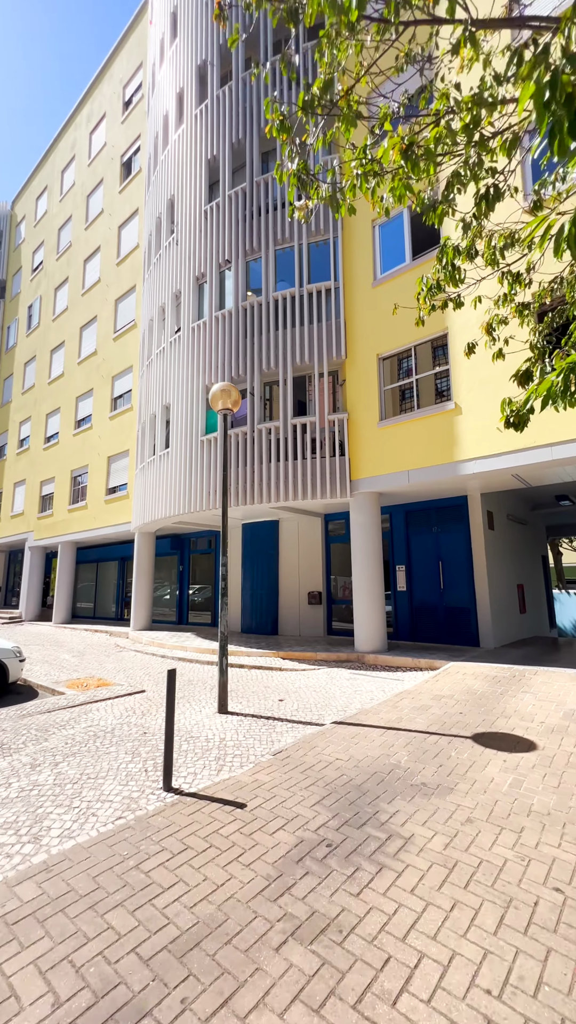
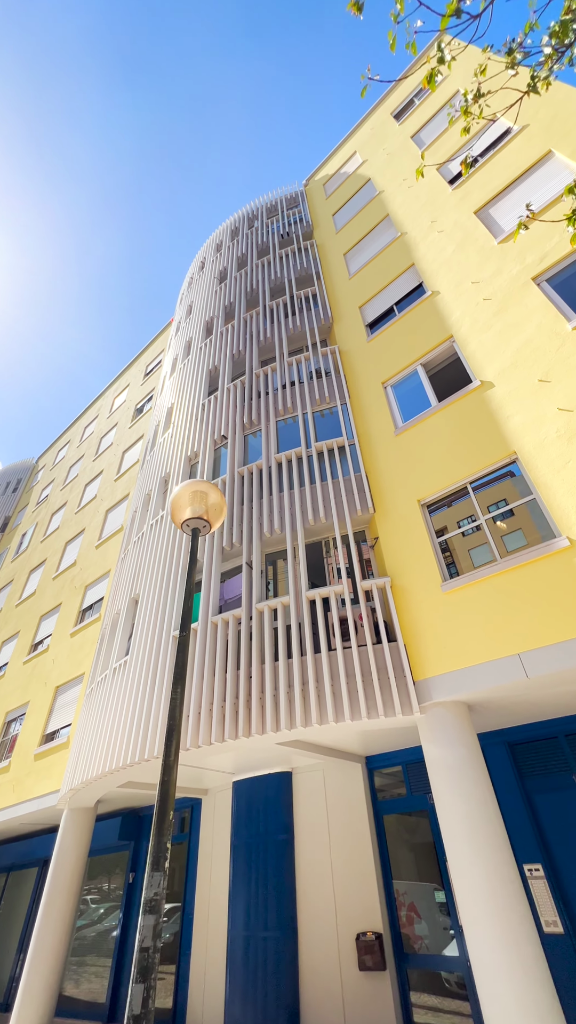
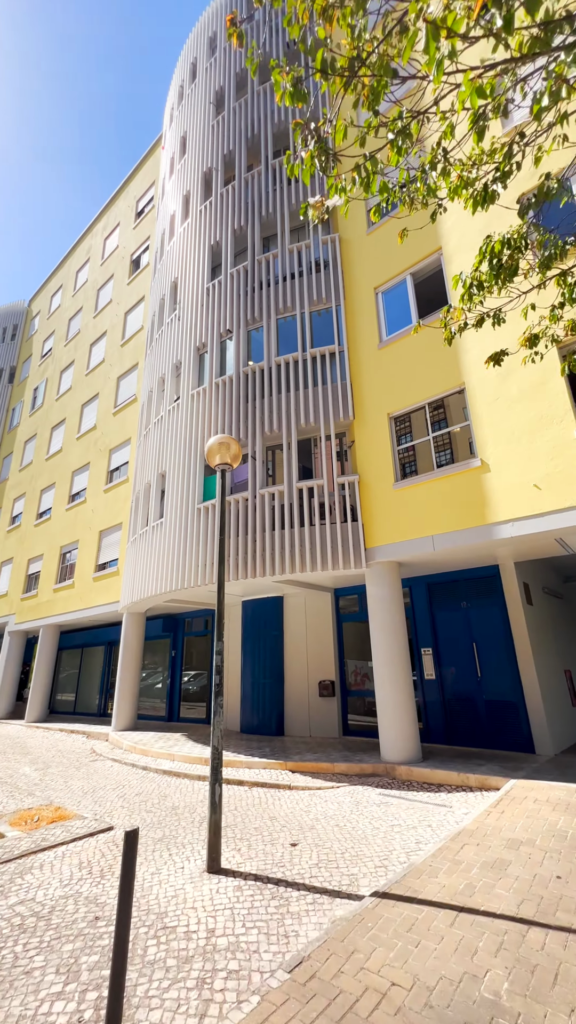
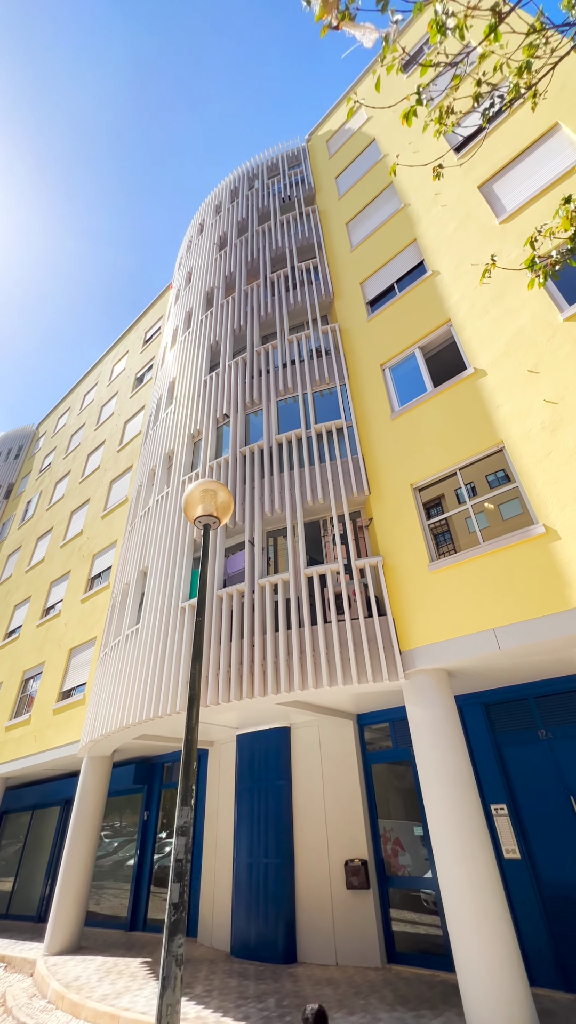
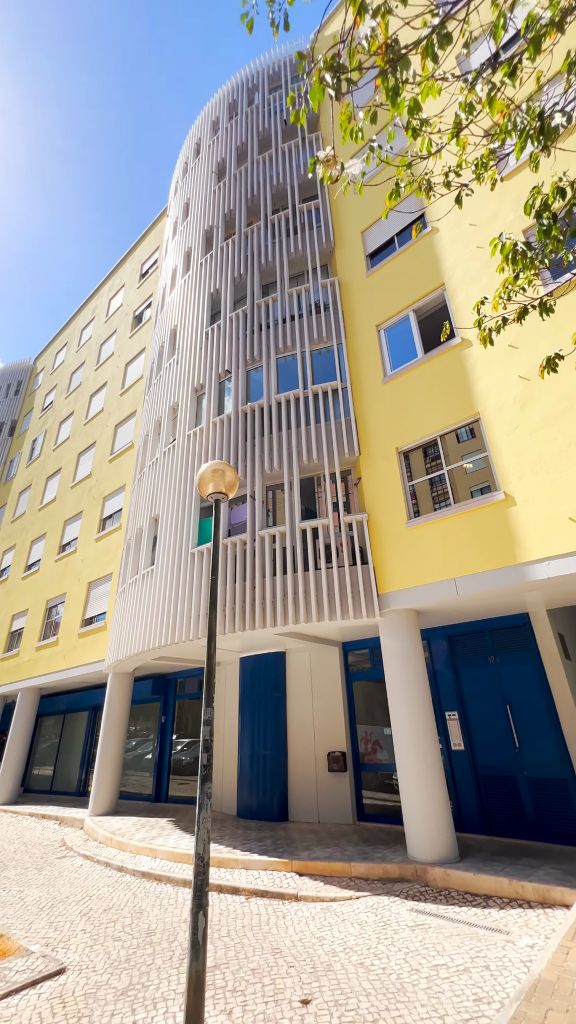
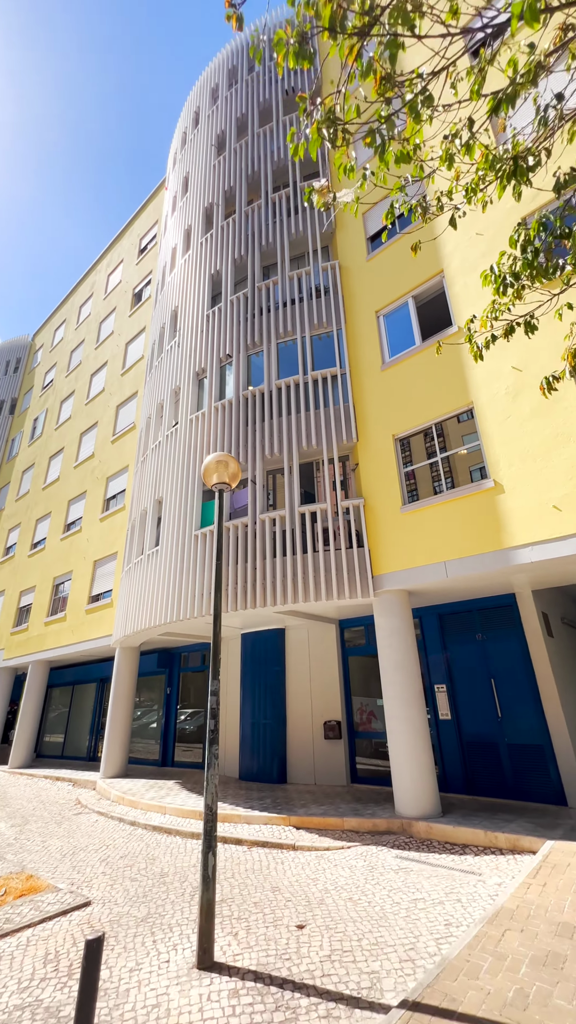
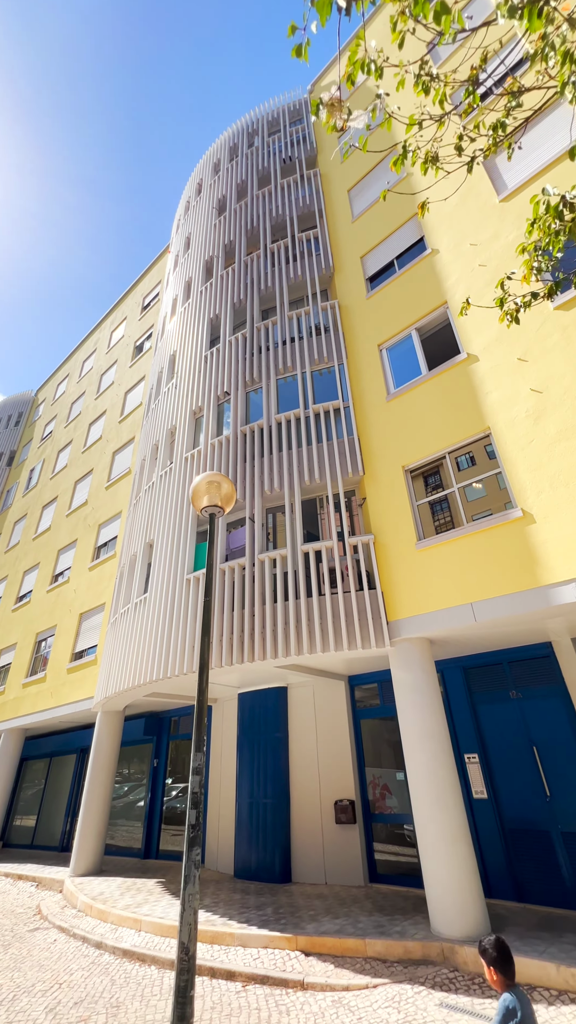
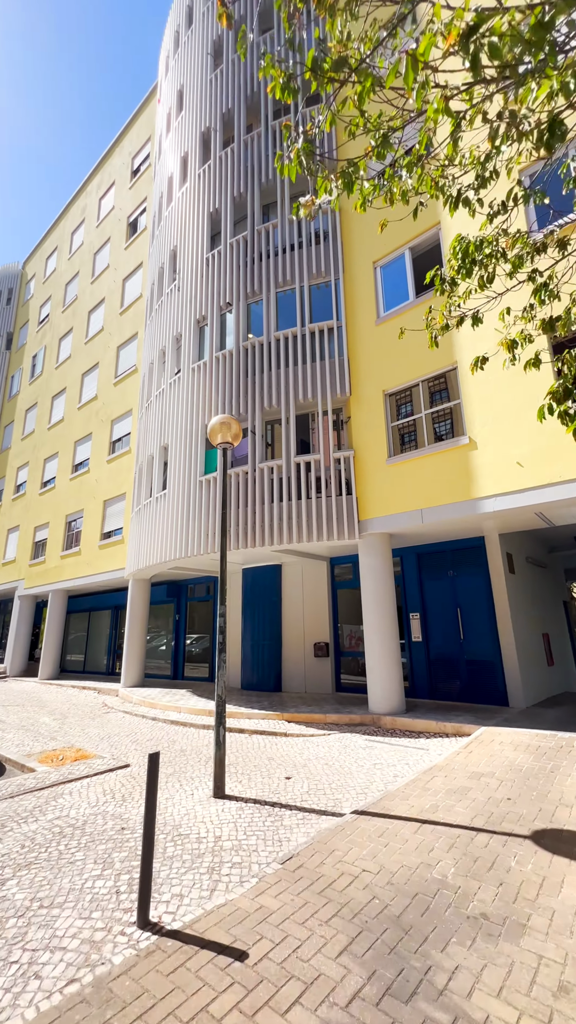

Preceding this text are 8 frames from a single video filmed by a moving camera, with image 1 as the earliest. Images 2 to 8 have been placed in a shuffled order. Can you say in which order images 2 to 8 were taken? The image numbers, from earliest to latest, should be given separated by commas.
8, 3, 6, 5, 7, 4, 2
